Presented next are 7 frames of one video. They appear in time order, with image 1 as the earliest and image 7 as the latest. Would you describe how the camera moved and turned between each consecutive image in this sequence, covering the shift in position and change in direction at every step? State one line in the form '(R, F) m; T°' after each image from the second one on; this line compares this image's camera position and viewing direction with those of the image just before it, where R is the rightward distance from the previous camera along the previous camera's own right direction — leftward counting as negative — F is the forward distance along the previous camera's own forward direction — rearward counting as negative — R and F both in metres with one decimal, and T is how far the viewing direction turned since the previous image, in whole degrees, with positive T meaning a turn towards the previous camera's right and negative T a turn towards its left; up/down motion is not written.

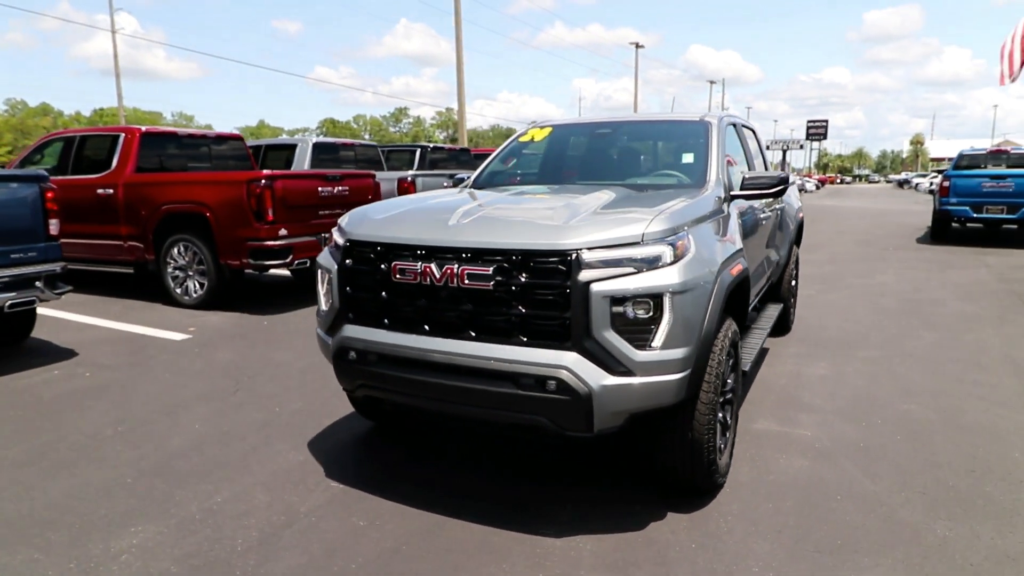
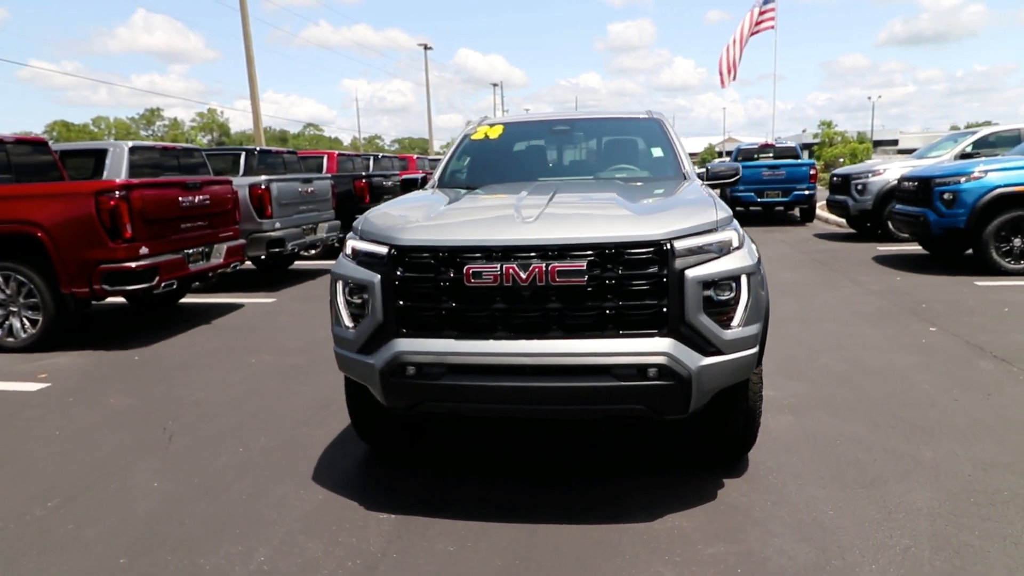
(-1.3, +0.3) m; +18°
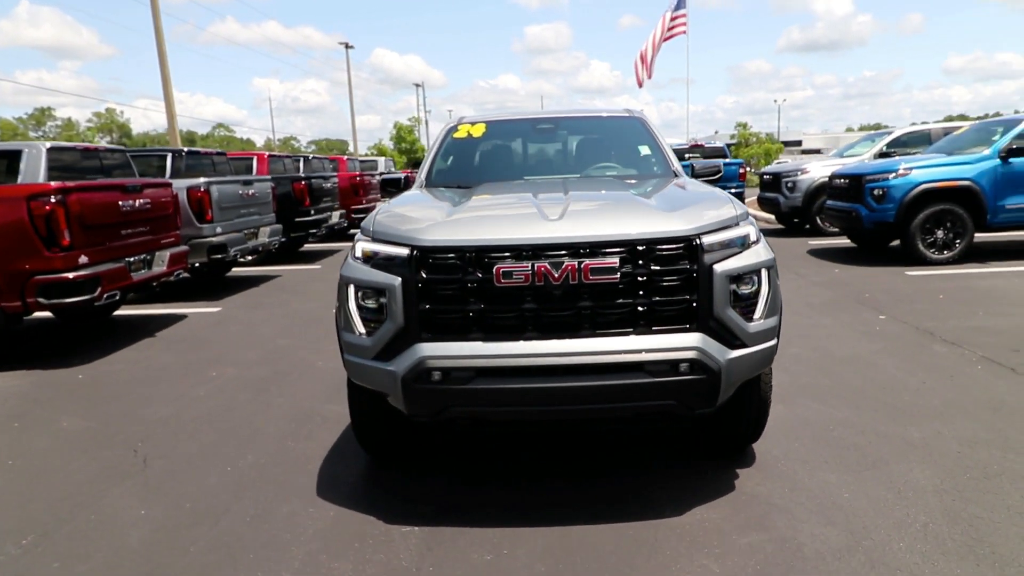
(-0.5, +0.1) m; +7°
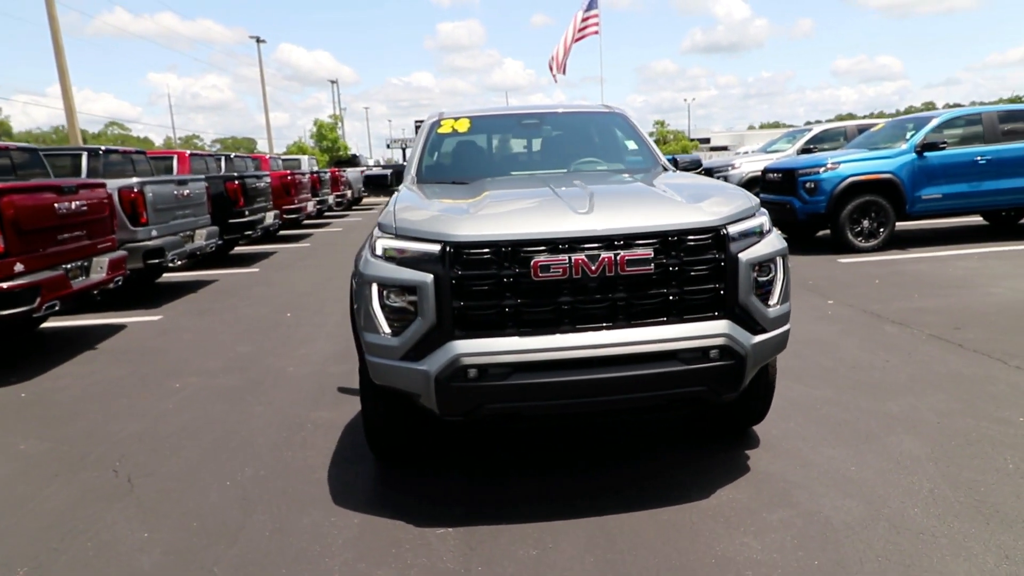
(-0.5, 0.0) m; +7°
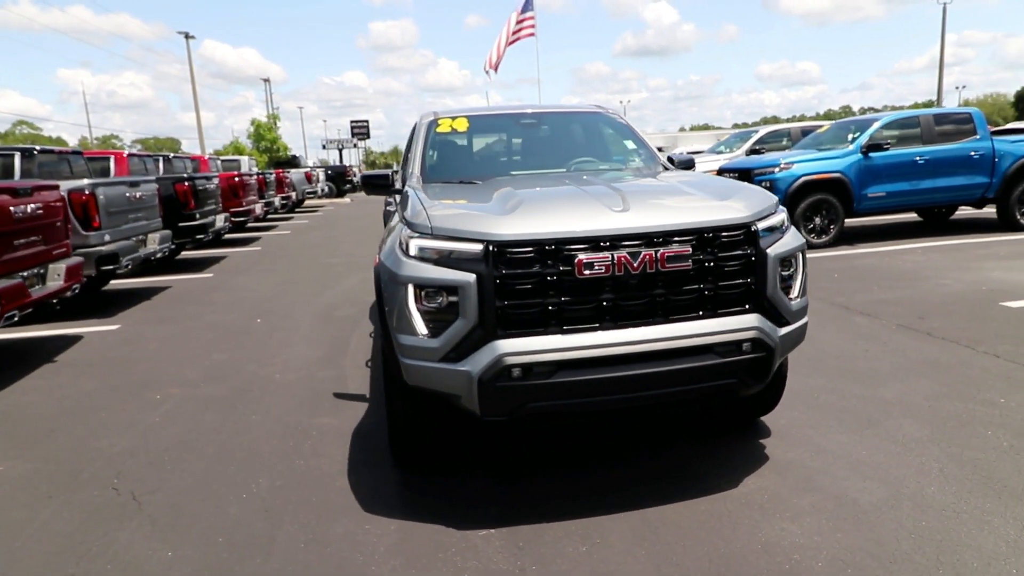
(-0.5, 0.0) m; +5°
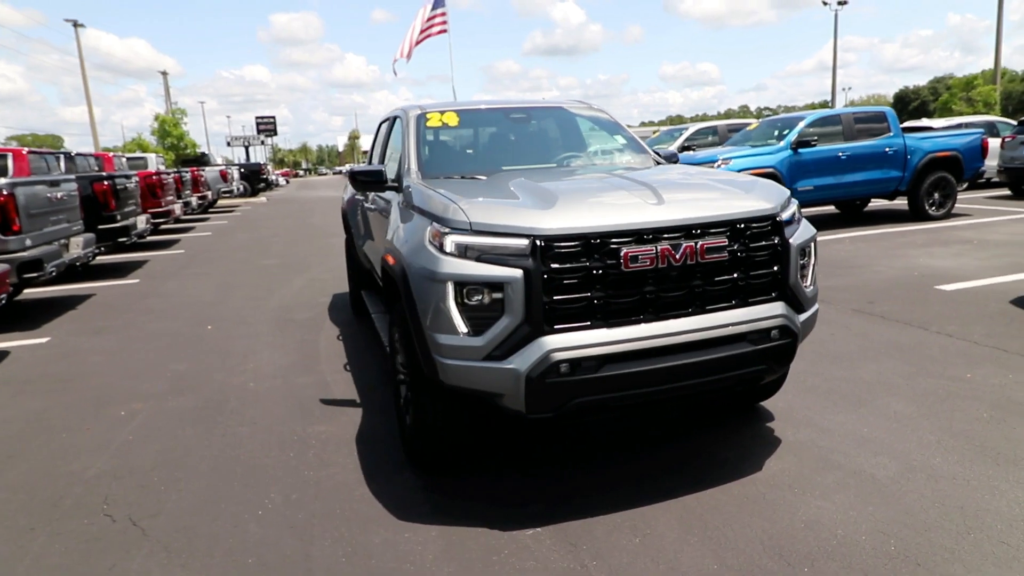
(-0.6, +0.1) m; +7°
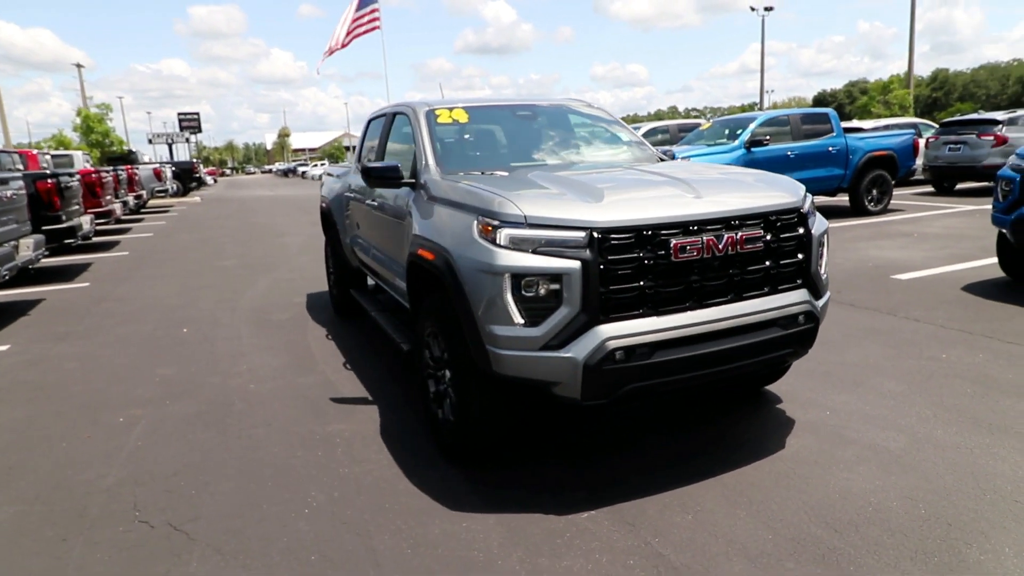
(-0.6, -0.1) m; +6°
